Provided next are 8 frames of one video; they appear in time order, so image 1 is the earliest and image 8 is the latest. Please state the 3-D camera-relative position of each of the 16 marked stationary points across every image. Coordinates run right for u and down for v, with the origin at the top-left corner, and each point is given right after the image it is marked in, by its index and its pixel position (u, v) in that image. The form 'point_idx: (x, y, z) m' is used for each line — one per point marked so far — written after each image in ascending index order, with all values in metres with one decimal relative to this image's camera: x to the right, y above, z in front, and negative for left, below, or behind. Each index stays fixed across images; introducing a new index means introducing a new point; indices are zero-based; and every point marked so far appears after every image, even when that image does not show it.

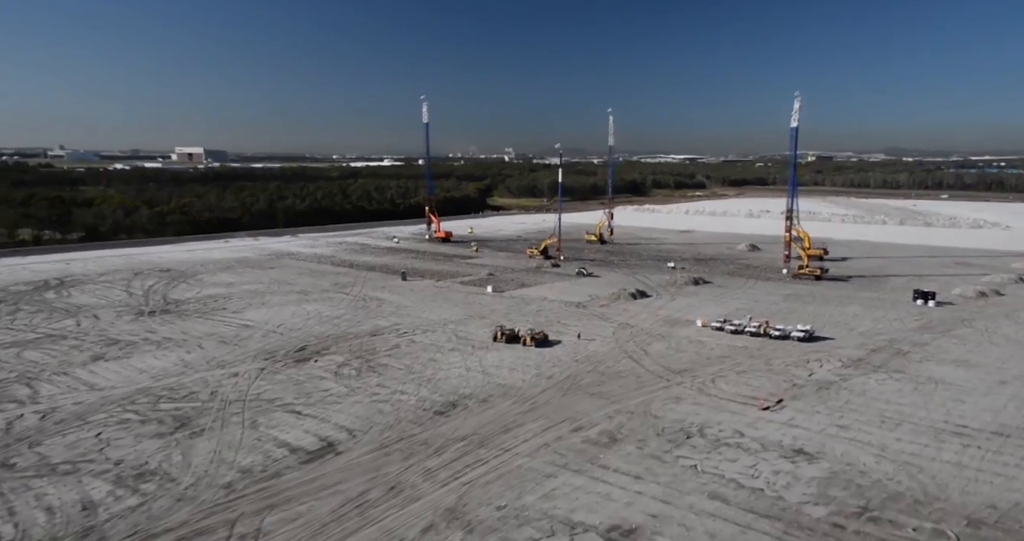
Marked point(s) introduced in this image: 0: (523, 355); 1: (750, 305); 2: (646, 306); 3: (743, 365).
0: (+0.2, -1.5, +12.7) m
1: (+6.0, -0.9, +18.3) m
2: (+3.2, -0.9, +17.7) m
3: (+3.9, -1.6, +12.4) m
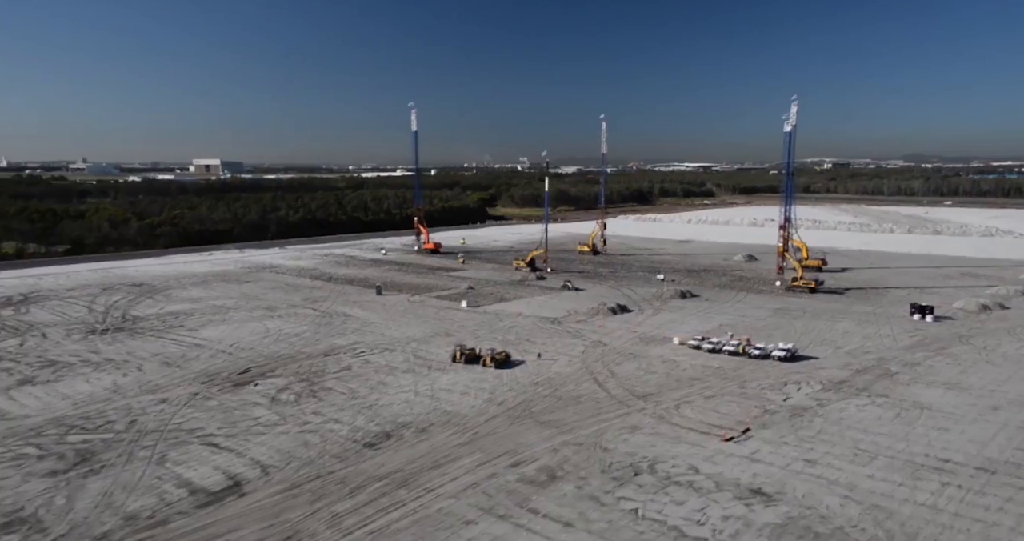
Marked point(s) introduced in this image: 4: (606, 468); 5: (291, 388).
0: (-0.6, -1.8, +11.9) m
1: (+5.3, -1.2, +17.4) m
2: (+2.6, -1.2, +16.9) m
3: (+3.2, -1.9, +11.6) m
4: (+1.1, -2.3, +8.2) m
5: (-3.4, -1.8, +11.1) m
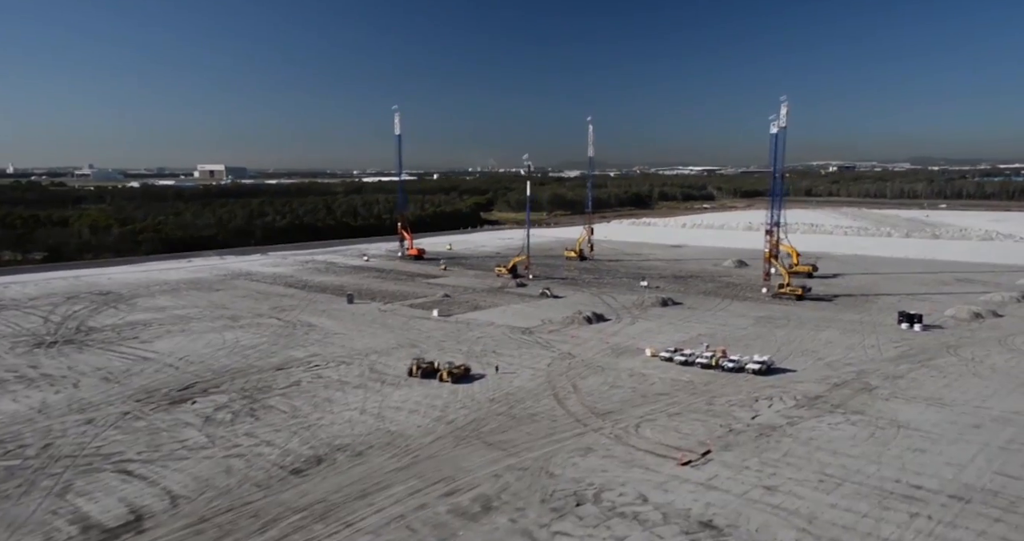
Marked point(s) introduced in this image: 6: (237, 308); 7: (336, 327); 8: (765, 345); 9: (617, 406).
0: (-1.2, -1.9, +11.2) m
1: (+4.7, -1.4, +16.8) m
2: (+1.9, -1.4, +16.2) m
3: (+2.5, -2.0, +10.9) m
4: (+0.4, -2.4, +7.6) m
5: (-4.1, -1.9, +10.5) m
6: (-7.2, -1.0, +19.1) m
7: (-4.1, -1.3, +16.9) m
8: (+5.4, -1.6, +15.4) m
9: (+1.6, -2.0, +10.9) m
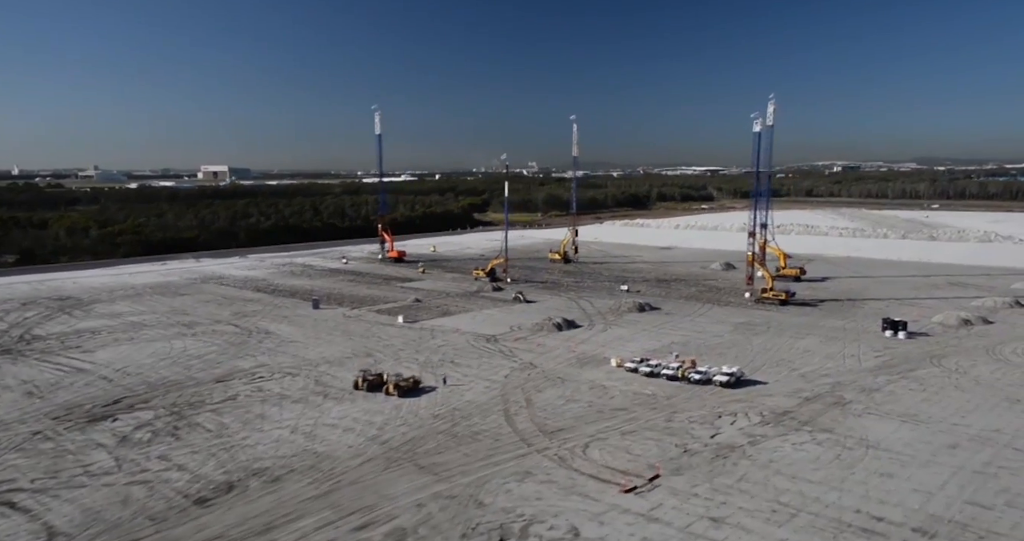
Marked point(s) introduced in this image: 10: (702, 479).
0: (-2.0, -2.0, +10.6) m
1: (+3.9, -1.5, +16.1) m
2: (+1.1, -1.5, +15.5) m
3: (+1.8, -2.2, +10.2) m
4: (-0.4, -2.5, +6.9) m
5: (-4.9, -2.1, +9.8) m
6: (-8.0, -1.1, +18.4) m
7: (-4.9, -1.4, +16.2) m
8: (+4.6, -1.7, +14.7) m
9: (+0.8, -2.1, +10.2) m
10: (+2.2, -2.4, +8.3) m
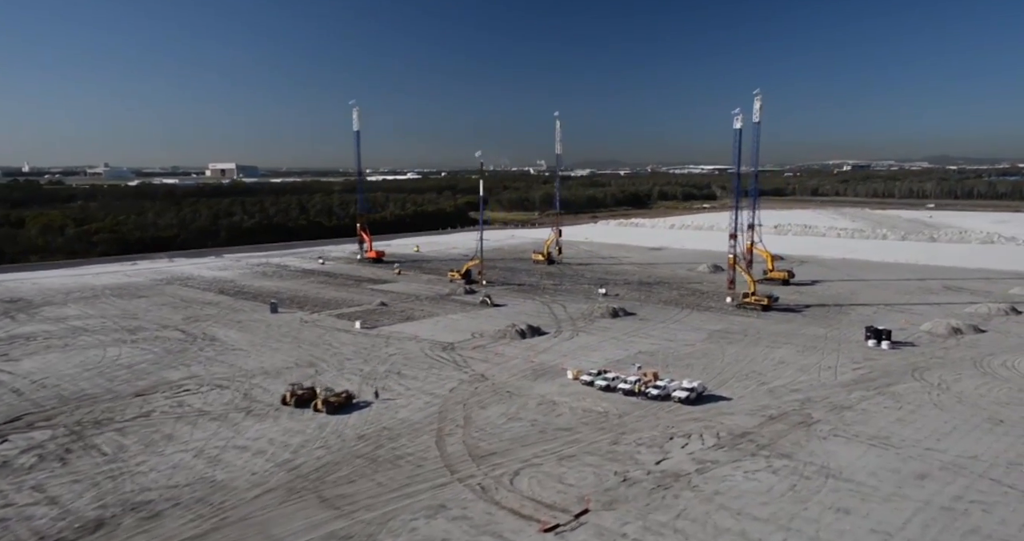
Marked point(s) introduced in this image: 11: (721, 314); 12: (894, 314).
0: (-2.9, -2.1, +9.7) m
1: (+3.0, -1.6, +15.2) m
2: (+0.3, -1.6, +14.7) m
3: (+0.9, -2.3, +9.3) m
4: (-1.3, -2.6, +6.0) m
5: (-5.8, -2.1, +8.9) m
6: (-8.8, -1.1, +17.5) m
7: (-5.7, -1.5, +15.3) m
8: (+3.7, -1.8, +13.8) m
9: (-0.1, -2.3, +9.3) m
10: (+1.3, -2.5, +7.4) m
11: (+5.6, -1.2, +19.4) m
12: (+10.5, -1.2, +19.9) m
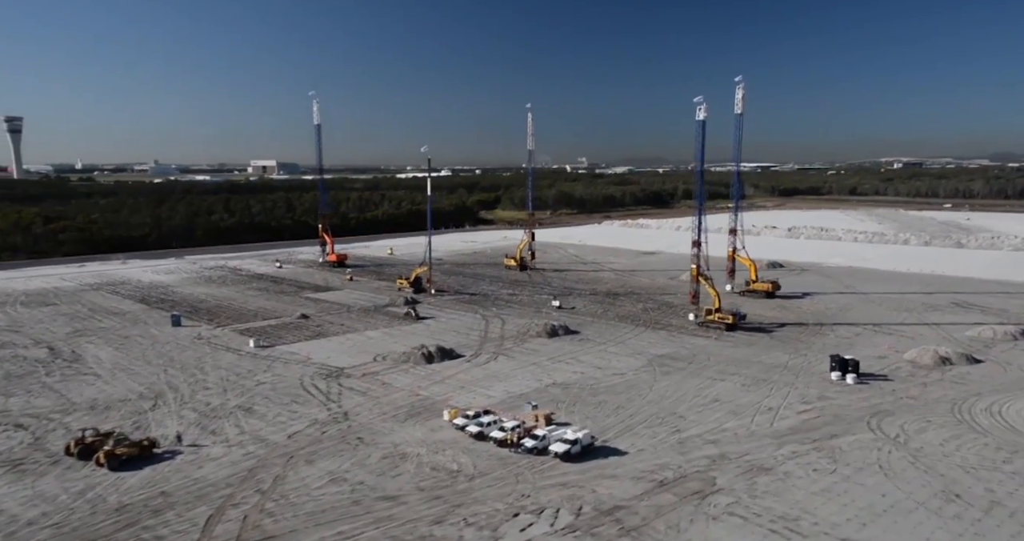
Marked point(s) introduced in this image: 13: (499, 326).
0: (-5.0, -2.4, +7.8) m
1: (+1.2, -1.9, +13.0) m
2: (-1.6, -1.9, +12.6) m
3: (-1.3, -2.6, +7.3) m
4: (-3.6, -2.9, +4.1) m
5: (-7.9, -2.4, +7.2) m
6: (-10.6, -1.3, +15.9) m
7: (-7.6, -1.7, +13.6) m
8: (+1.8, -2.1, +11.6) m
9: (-2.2, -2.5, +7.3) m
10: (-0.9, -2.8, +5.3) m
11: (+3.9, -1.5, +17.1) m
12: (+8.8, -1.6, +17.4) m
13: (-0.3, -1.3, +17.7) m
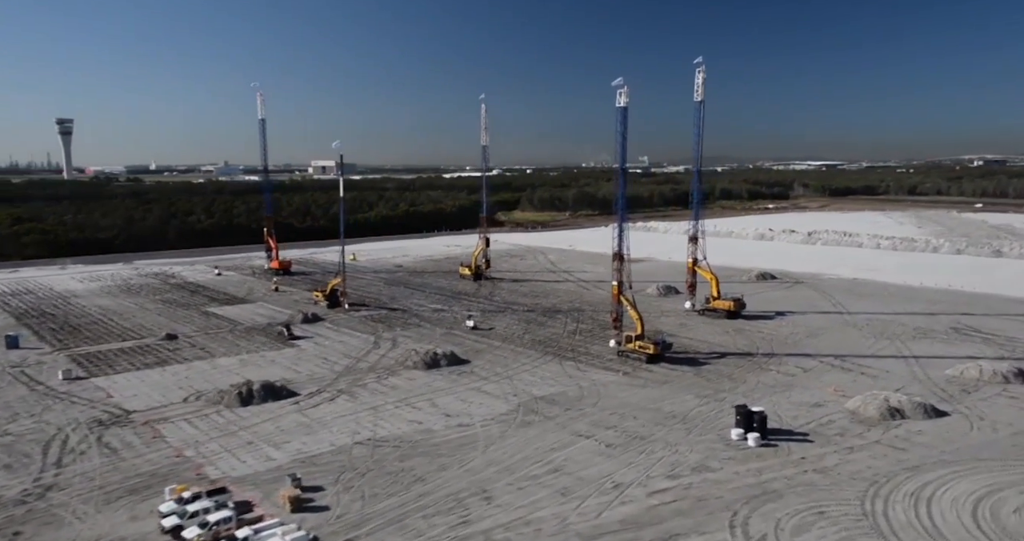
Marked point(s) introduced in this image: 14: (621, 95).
0: (-8.0, -2.7, +5.6) m
1: (-1.5, -2.3, +10.5) m
2: (-4.3, -2.3, +10.2) m
3: (-4.3, -2.9, +4.9) m
4: (-6.9, -3.2, +1.8) m
5: (-10.9, -2.7, +5.2) m
6: (-13.1, -1.6, +14.1) m
7: (-10.2, -2.0, +11.5) m
8: (-1.0, -2.5, +9.0) m
9: (-5.3, -2.9, +5.0) m
10: (-4.1, -3.2, +2.9) m
11: (+1.5, -1.9, +14.4) m
12: (+6.4, -2.0, +14.3) m
13: (-2.6, -1.7, +15.2) m
14: (+2.2, +3.5, +14.7) m
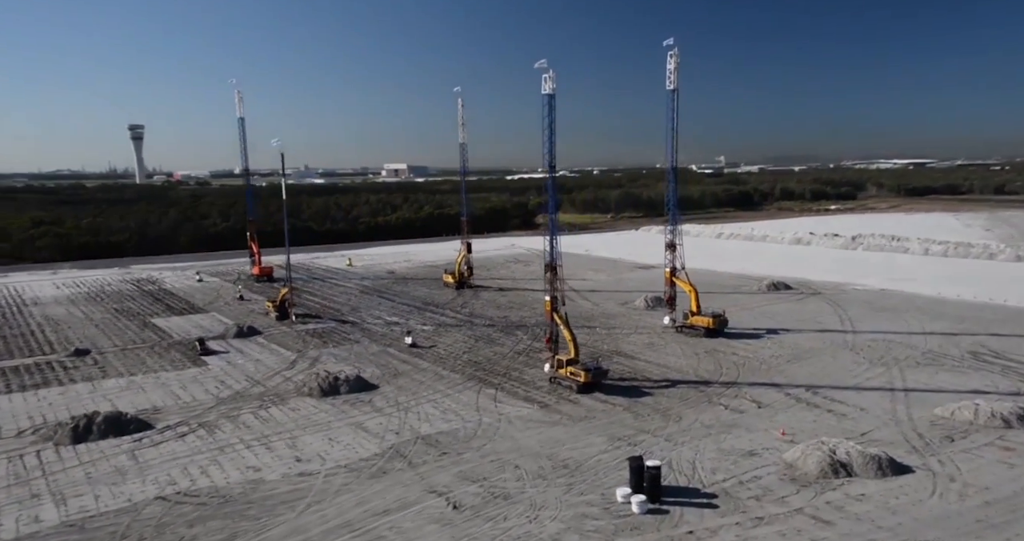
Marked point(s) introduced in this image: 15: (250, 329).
0: (-10.3, -3.0, +4.7) m
1: (-3.4, -2.6, +8.9) m
2: (-6.3, -2.5, +9.0) m
3: (-6.7, -3.2, +3.6) m
4: (-9.5, -3.5, +0.8) m
5: (-13.3, -2.9, +4.5) m
6: (-14.6, -1.8, +13.6) m
7: (-12.0, -2.2, +10.8) m
8: (-3.0, -2.8, +7.4) m
9: (-7.7, -3.1, +3.8) m
10: (-6.7, -3.4, +1.7) m
11: (-0.1, -2.2, +12.6) m
12: (+4.8, -2.3, +12.1) m
13: (-4.1, -1.9, +13.7) m
14: (+0.7, +3.2, +12.9) m
15: (-6.2, -1.4, +17.3) m
